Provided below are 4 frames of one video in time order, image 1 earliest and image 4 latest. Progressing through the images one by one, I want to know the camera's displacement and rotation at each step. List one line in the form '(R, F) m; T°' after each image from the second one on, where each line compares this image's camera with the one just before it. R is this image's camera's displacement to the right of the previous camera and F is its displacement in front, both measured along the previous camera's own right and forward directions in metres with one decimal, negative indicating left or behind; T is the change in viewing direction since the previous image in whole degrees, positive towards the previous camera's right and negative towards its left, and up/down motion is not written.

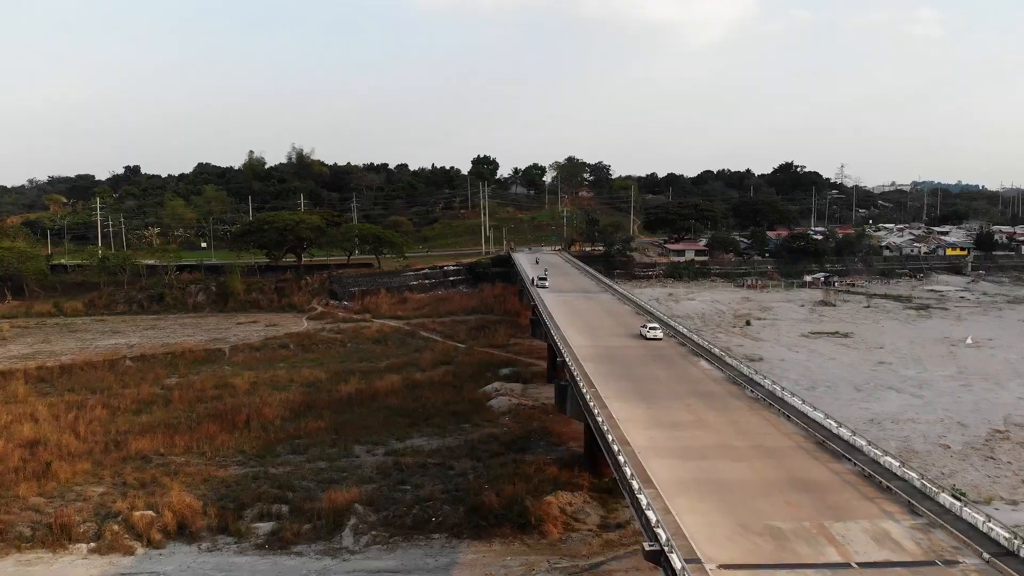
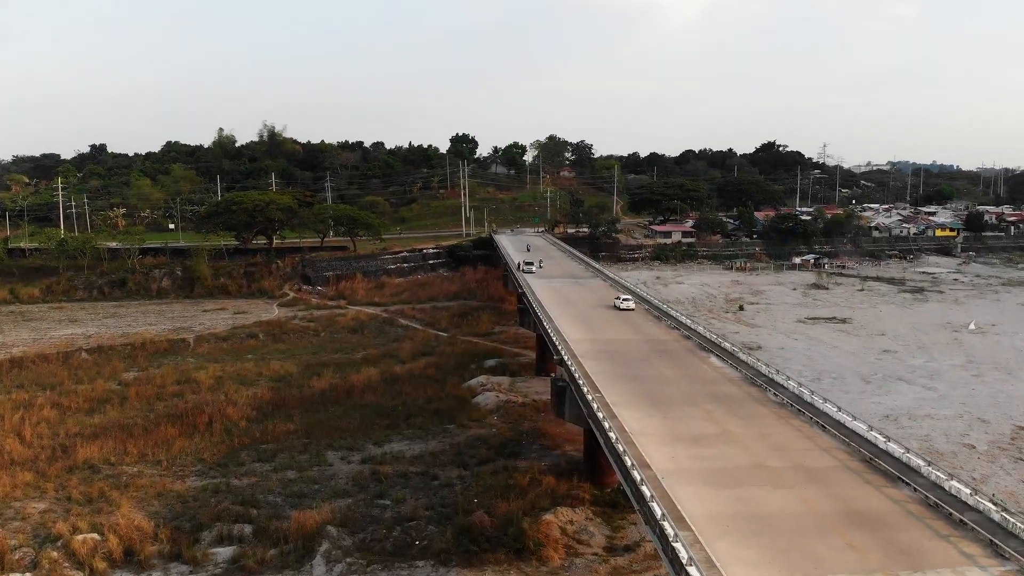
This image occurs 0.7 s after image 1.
(-0.3, +2.4) m; +2°
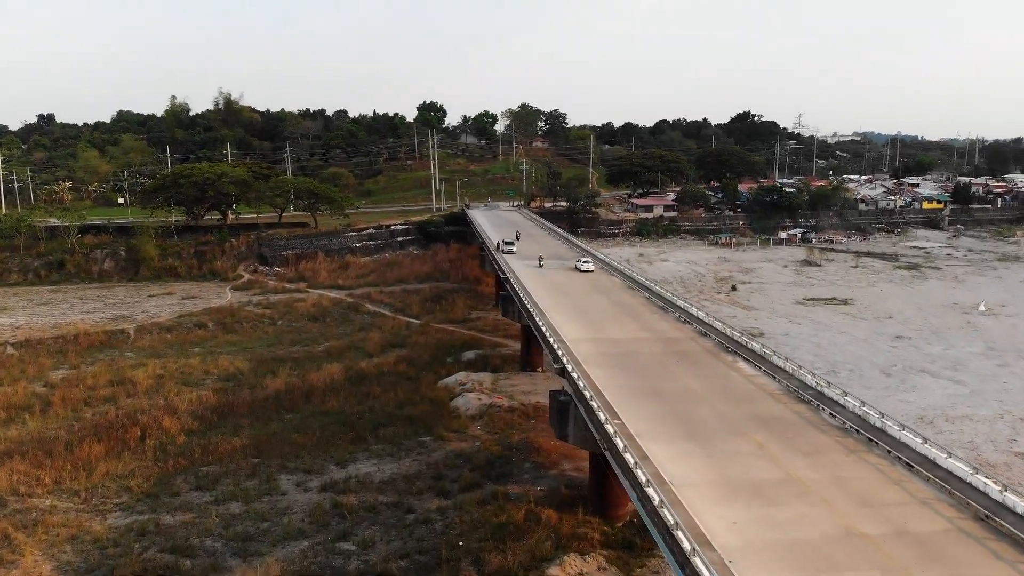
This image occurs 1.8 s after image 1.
(-0.5, +3.6) m; +2°
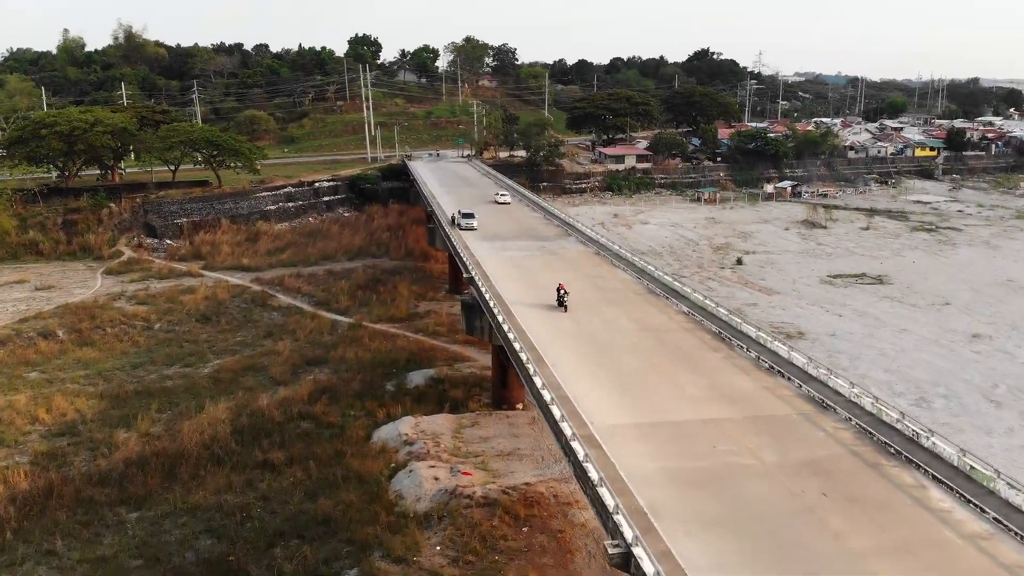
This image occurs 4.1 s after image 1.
(-0.6, +8.6) m; +4°
